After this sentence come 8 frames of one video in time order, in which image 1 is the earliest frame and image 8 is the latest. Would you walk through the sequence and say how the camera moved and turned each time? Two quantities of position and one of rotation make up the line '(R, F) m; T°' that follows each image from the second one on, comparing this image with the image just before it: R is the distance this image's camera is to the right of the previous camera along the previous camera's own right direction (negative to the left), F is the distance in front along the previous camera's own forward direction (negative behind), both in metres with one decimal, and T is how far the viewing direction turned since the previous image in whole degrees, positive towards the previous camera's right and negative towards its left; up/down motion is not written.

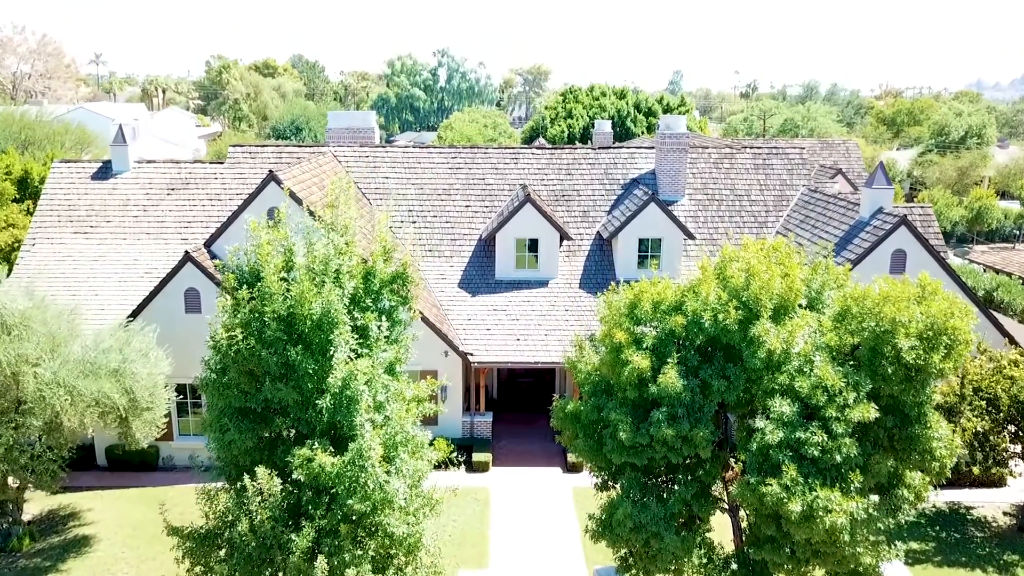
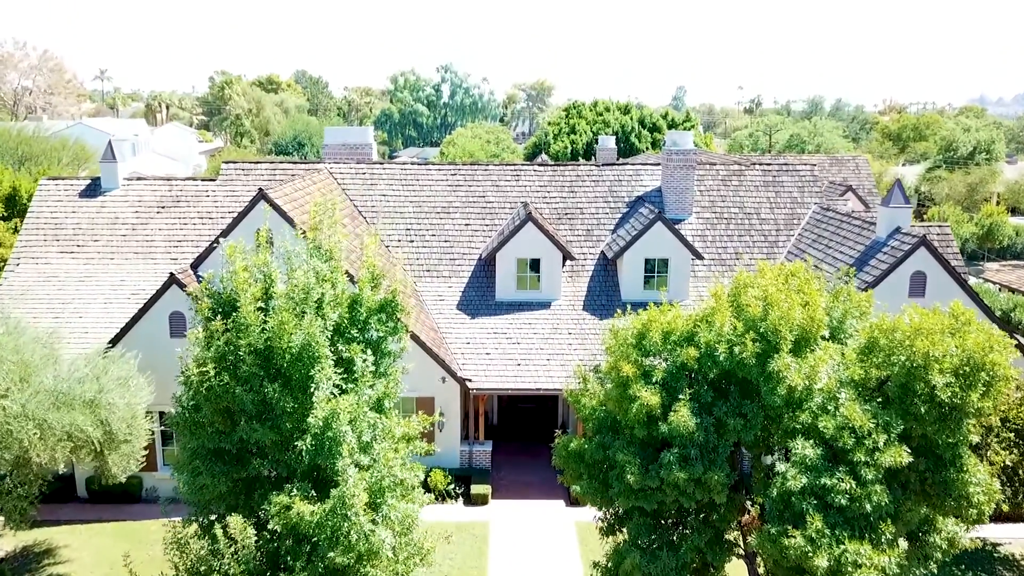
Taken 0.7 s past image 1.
(+0.1, +0.8) m; 0°
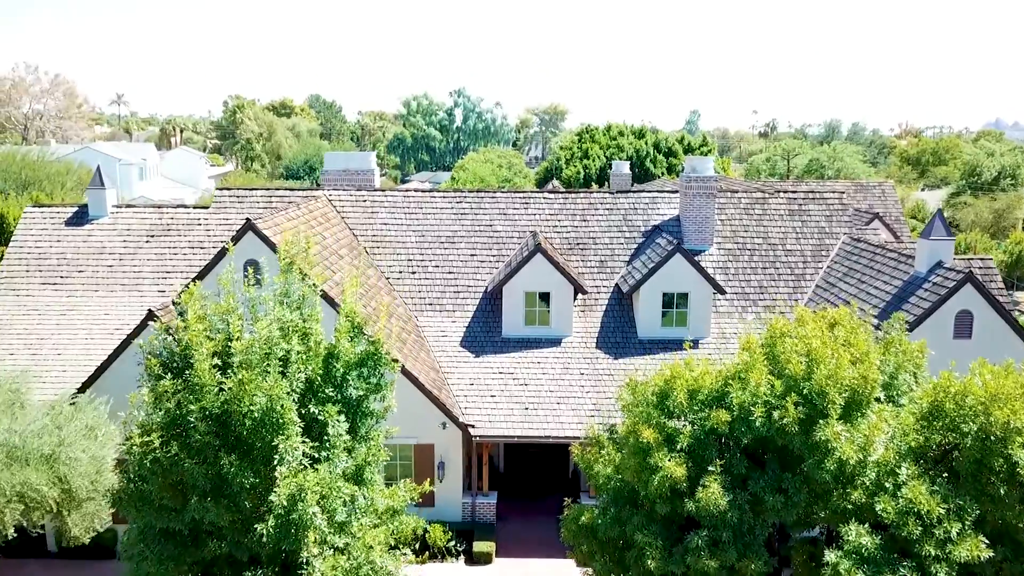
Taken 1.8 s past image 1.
(+0.1, +1.3) m; -1°
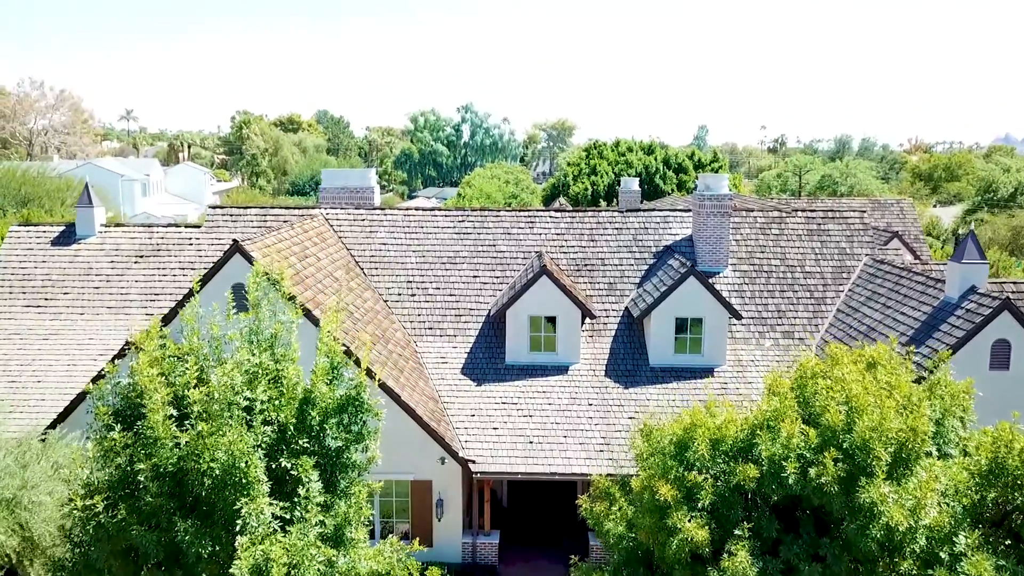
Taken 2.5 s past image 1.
(+0.1, +1.0) m; -1°
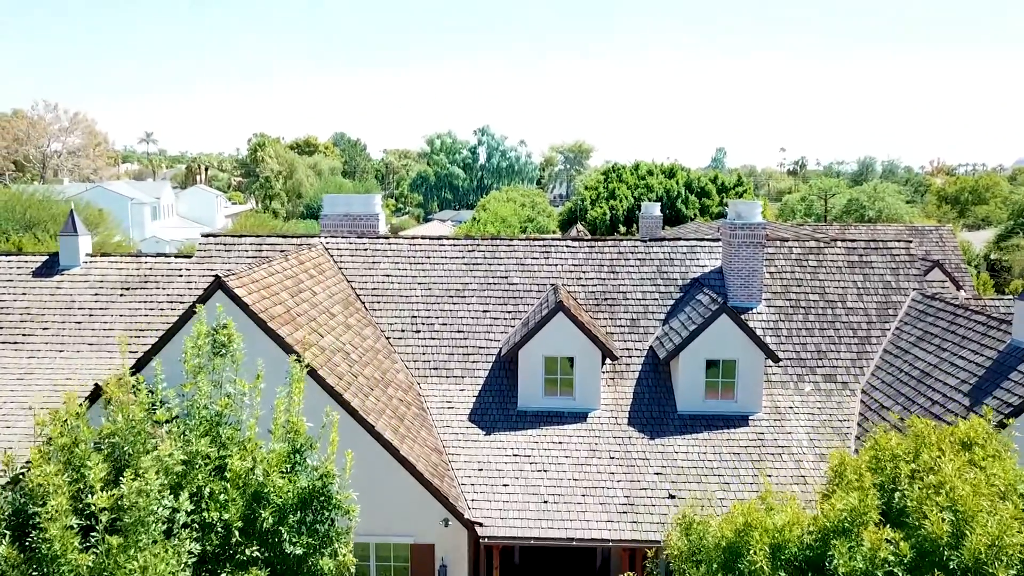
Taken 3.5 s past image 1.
(+0.1, +1.6) m; -1°
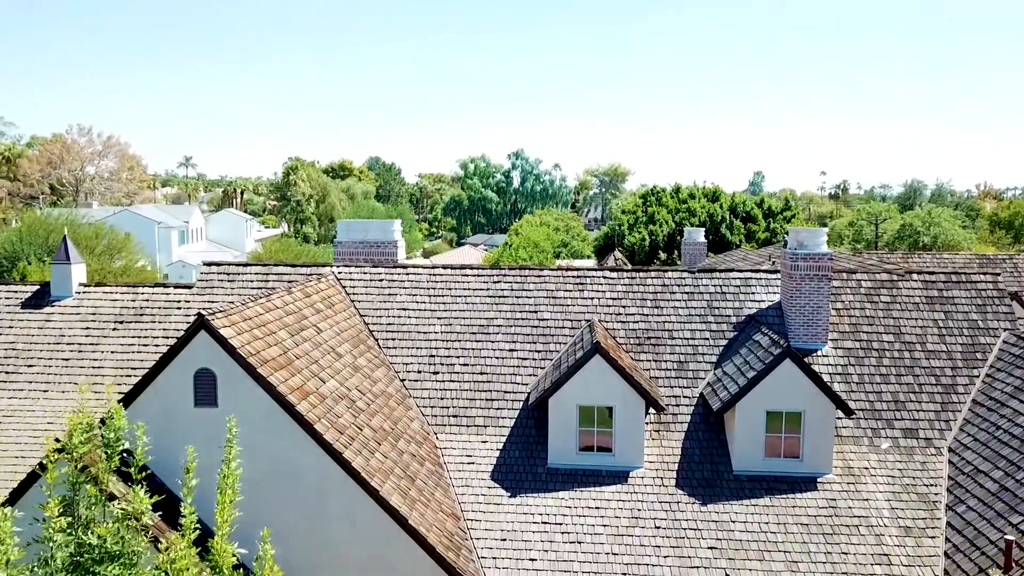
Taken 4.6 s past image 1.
(+0.1, +2.0) m; -2°
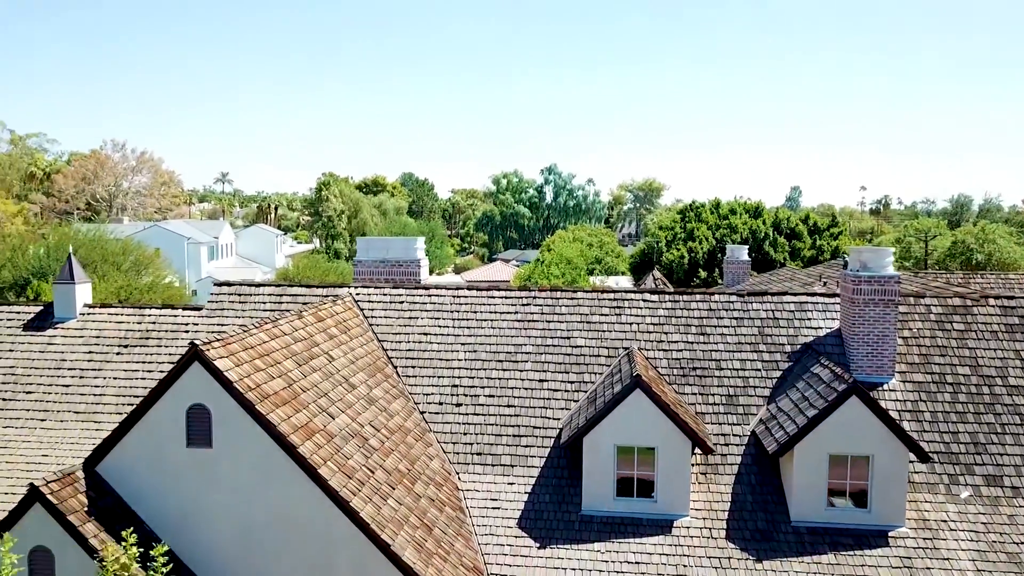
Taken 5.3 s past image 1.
(0.0, +1.4) m; -2°
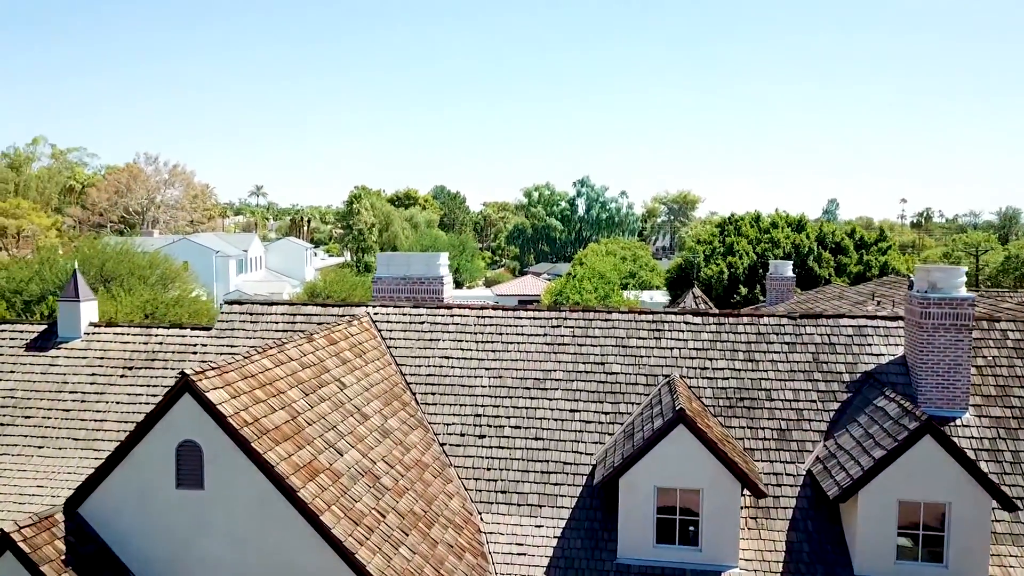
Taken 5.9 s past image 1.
(+0.1, +1.2) m; -2°
